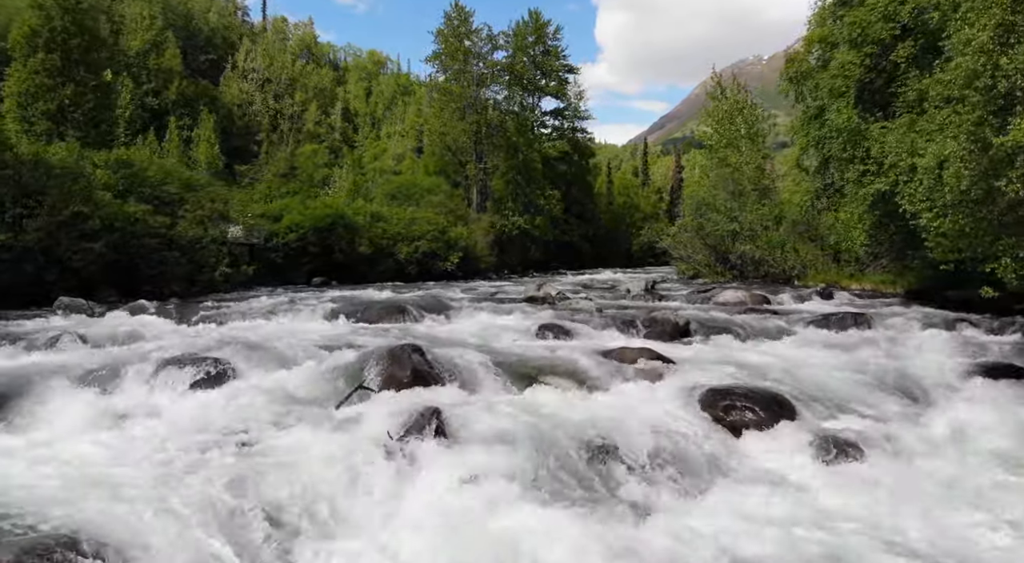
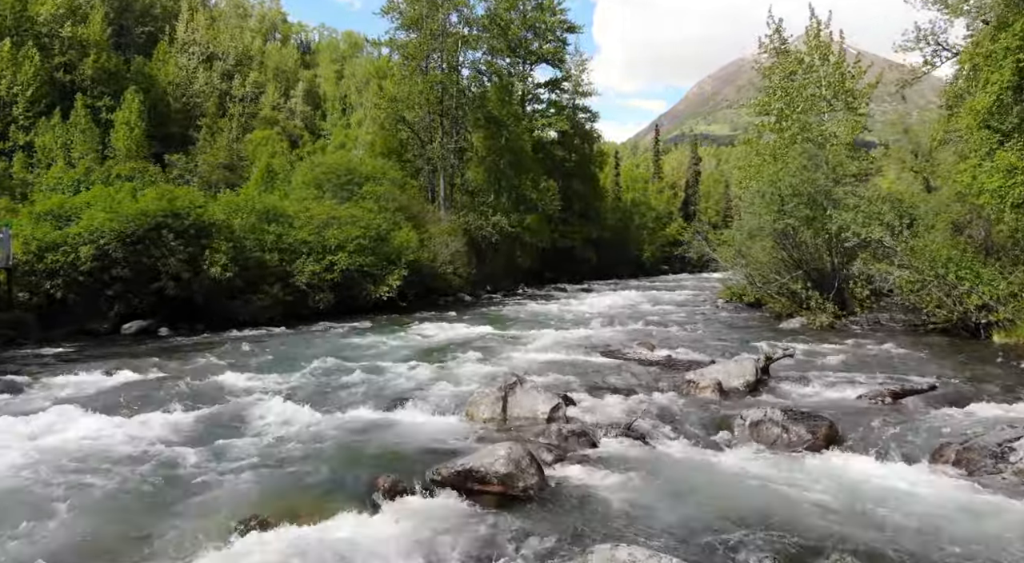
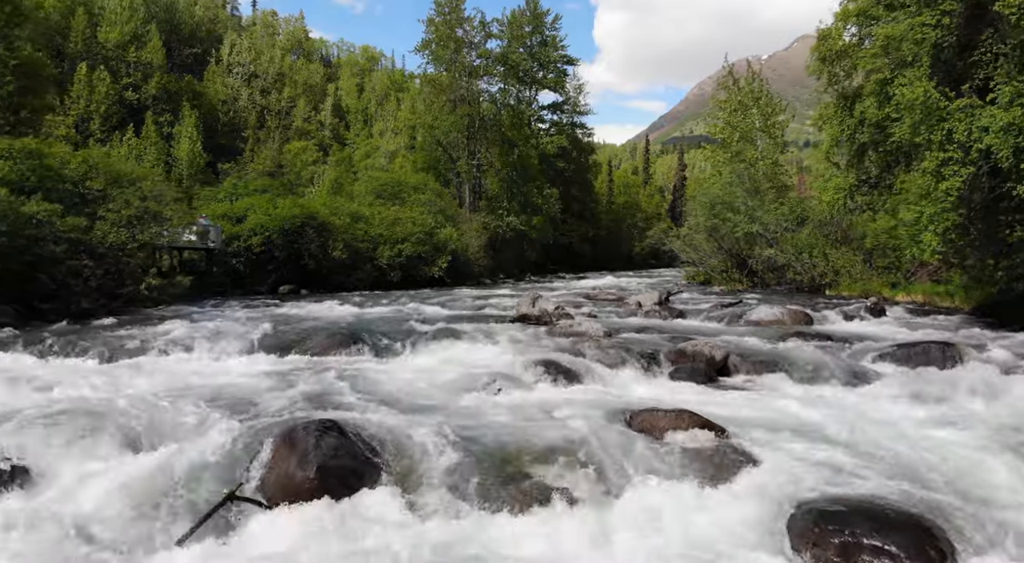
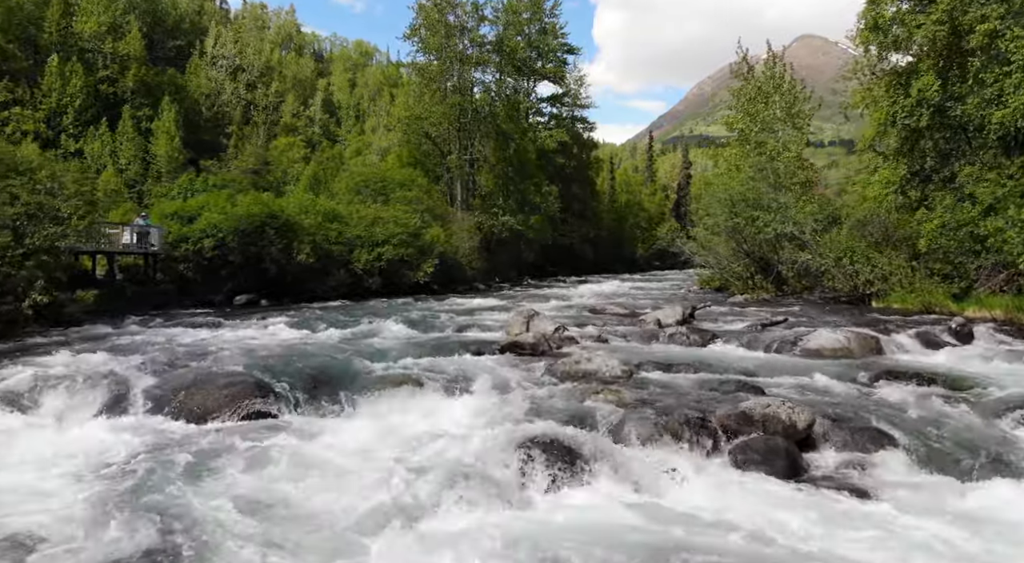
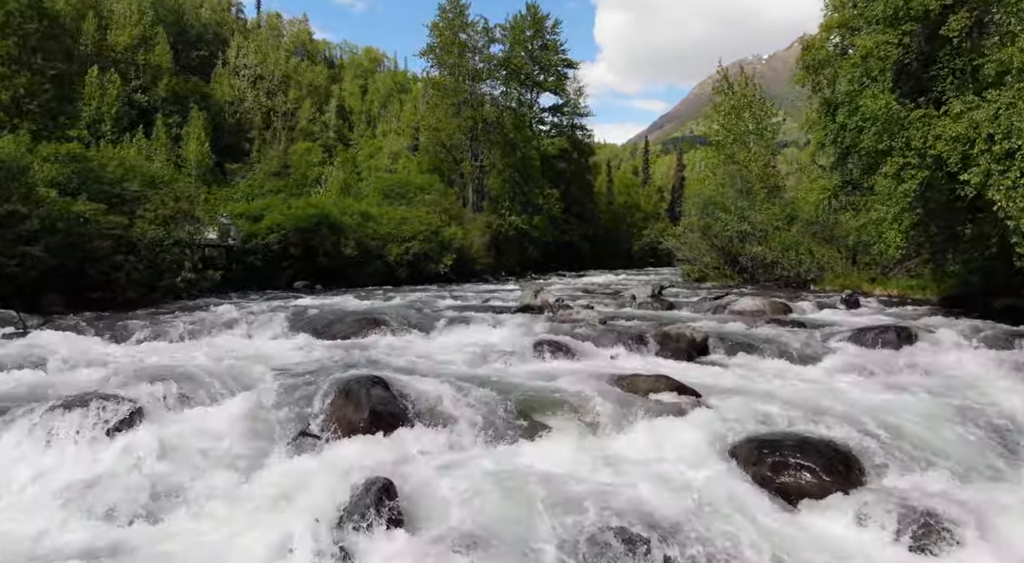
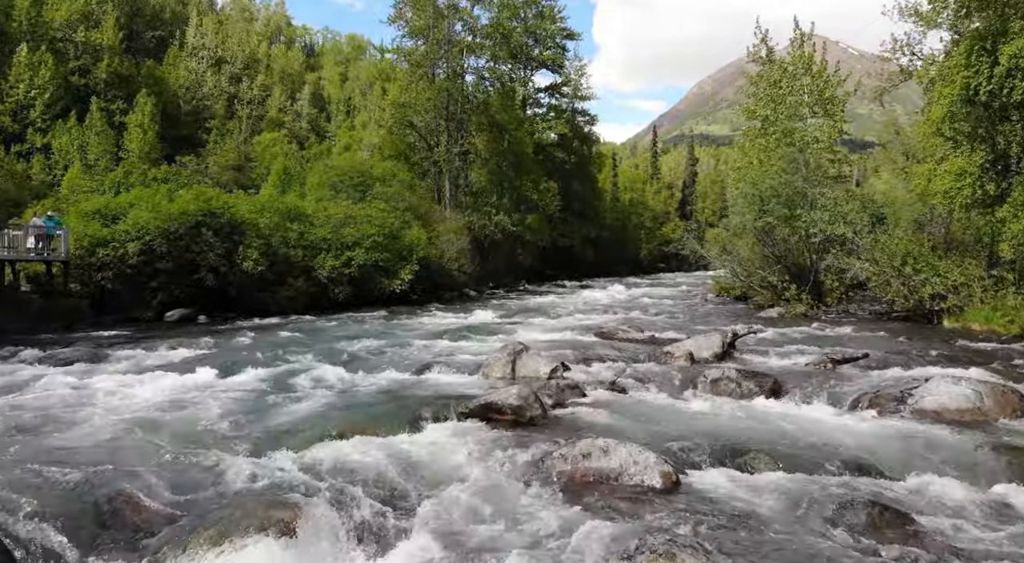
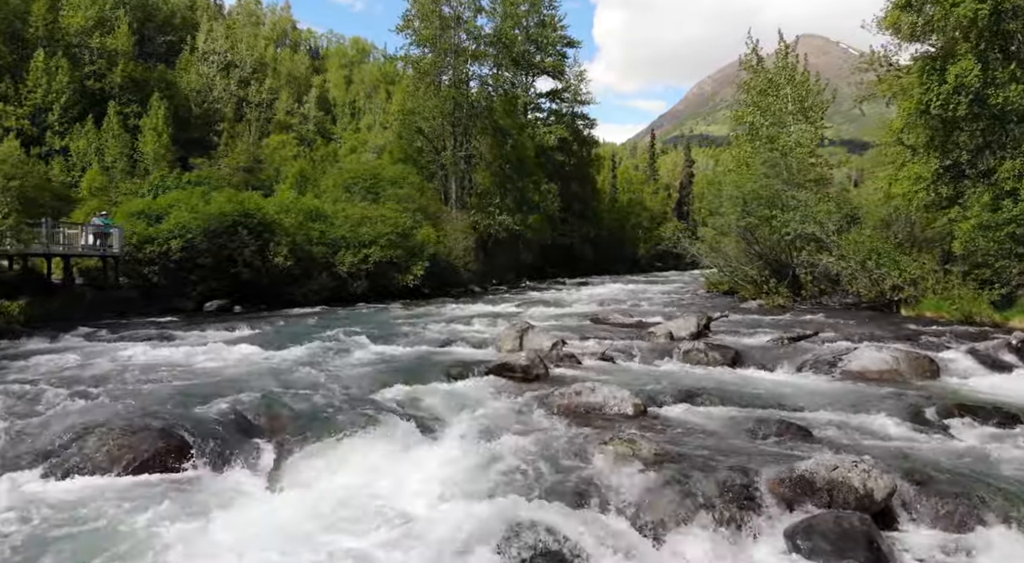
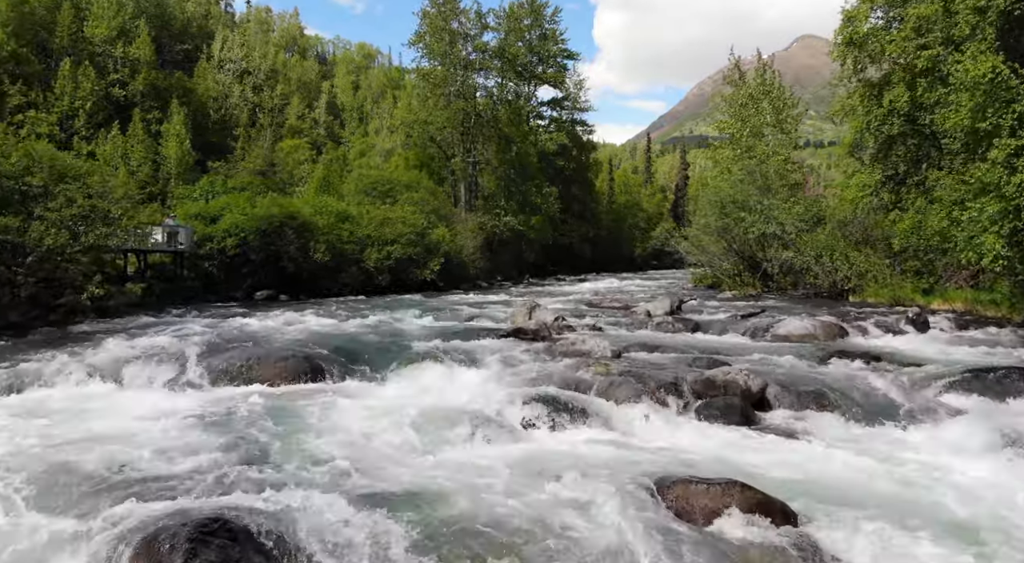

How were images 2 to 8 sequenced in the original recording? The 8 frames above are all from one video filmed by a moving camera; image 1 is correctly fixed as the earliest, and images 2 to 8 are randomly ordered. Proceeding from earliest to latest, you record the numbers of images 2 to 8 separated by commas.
5, 3, 8, 4, 7, 6, 2
